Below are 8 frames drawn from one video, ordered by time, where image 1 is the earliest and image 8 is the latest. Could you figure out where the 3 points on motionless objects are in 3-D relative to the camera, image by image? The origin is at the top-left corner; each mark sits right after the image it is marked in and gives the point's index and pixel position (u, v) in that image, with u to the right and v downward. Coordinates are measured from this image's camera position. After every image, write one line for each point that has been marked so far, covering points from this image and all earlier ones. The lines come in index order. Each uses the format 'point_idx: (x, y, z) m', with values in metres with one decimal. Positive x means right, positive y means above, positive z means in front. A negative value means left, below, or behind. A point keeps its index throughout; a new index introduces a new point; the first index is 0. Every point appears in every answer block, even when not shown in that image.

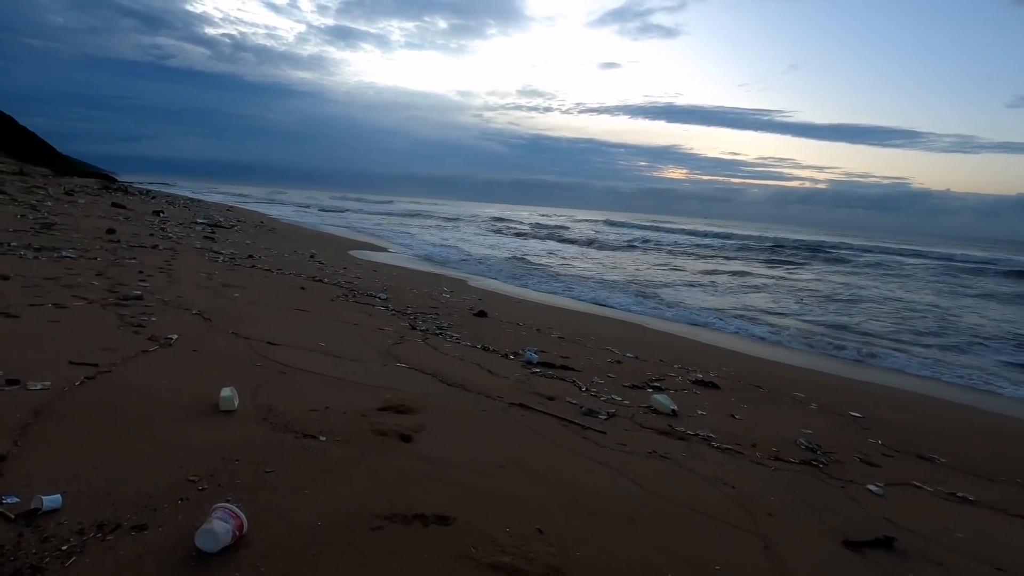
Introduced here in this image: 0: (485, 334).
0: (-0.3, -0.6, +6.6) m
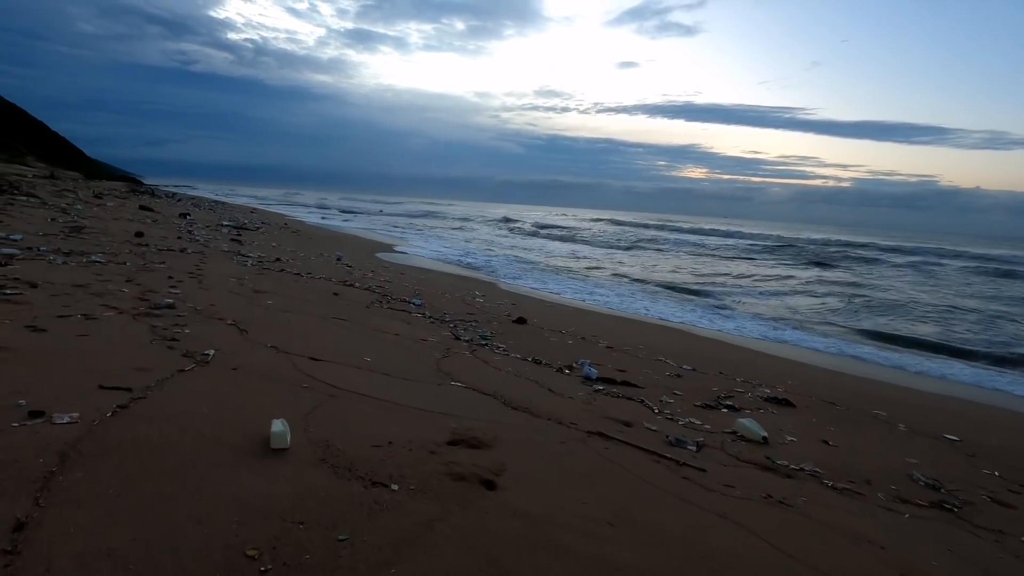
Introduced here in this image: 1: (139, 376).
0: (+0.2, -0.7, +6.2) m
1: (-2.1, -0.5, +3.1) m
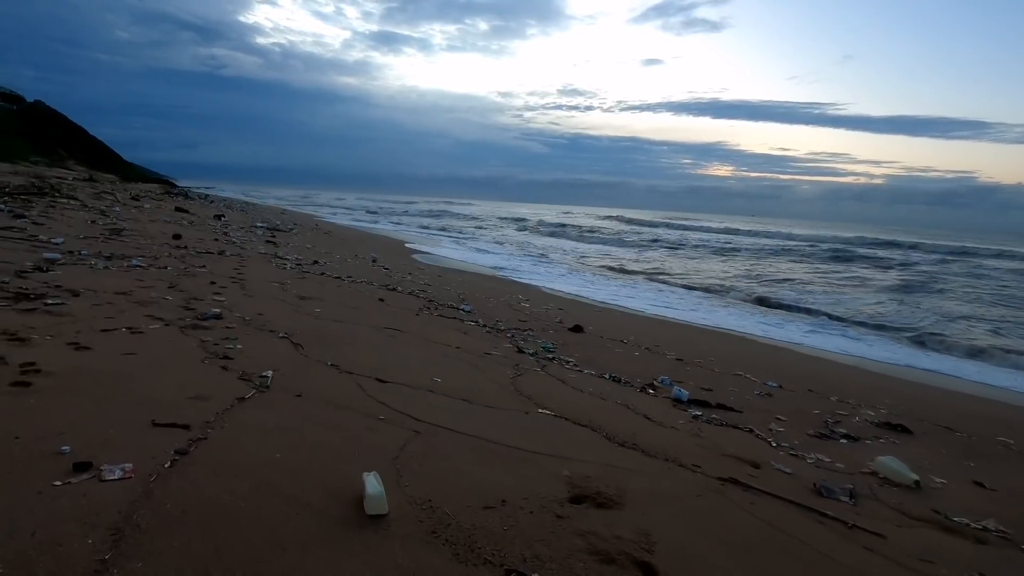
0: (+0.9, -0.7, +5.7) m
1: (-1.5, -0.6, +2.6) m
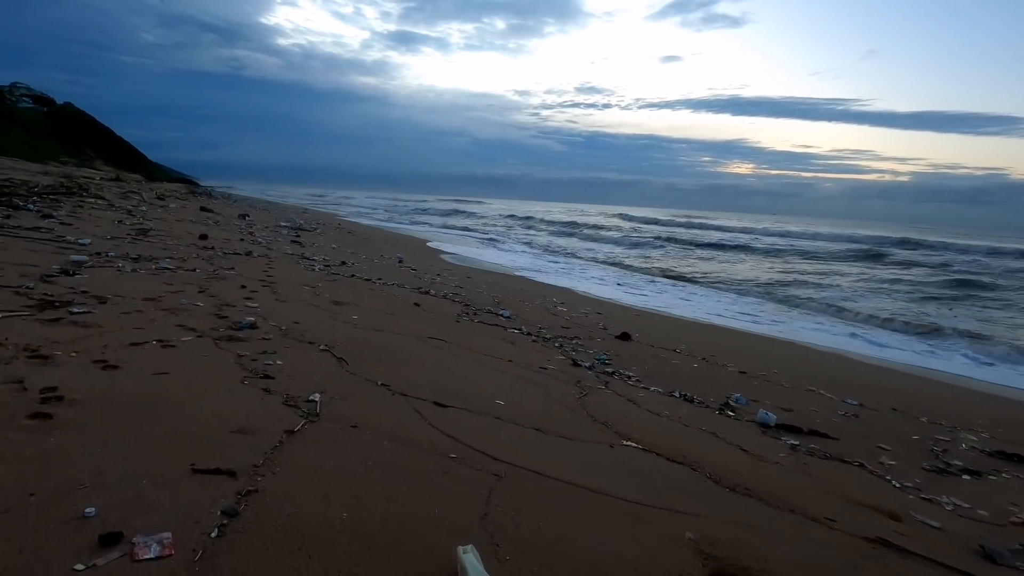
0: (+1.4, -0.8, +5.2) m
1: (-1.1, -0.6, +2.2) m
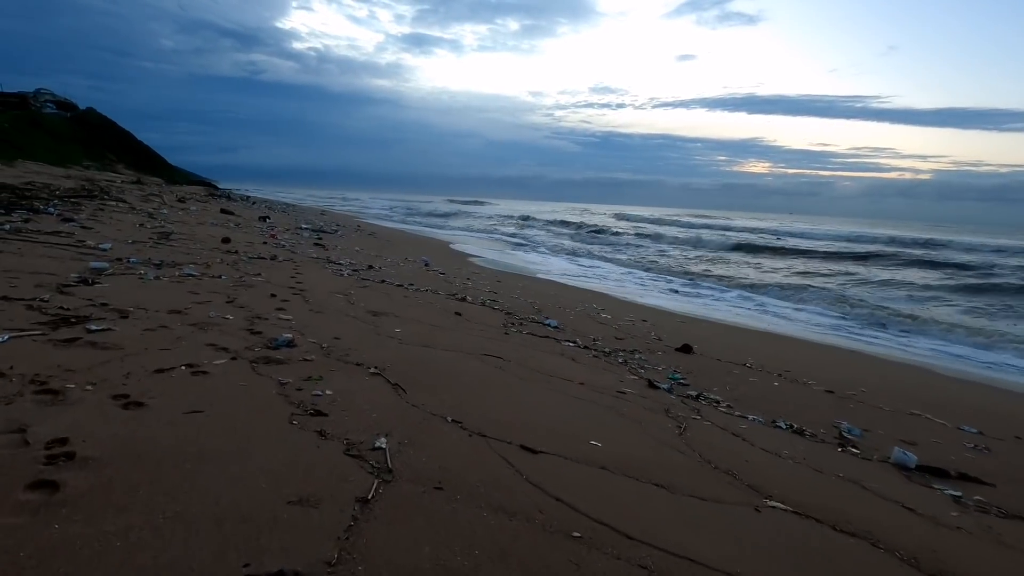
0: (+2.0, -0.9, +4.6) m
1: (-0.6, -0.7, +1.7) m
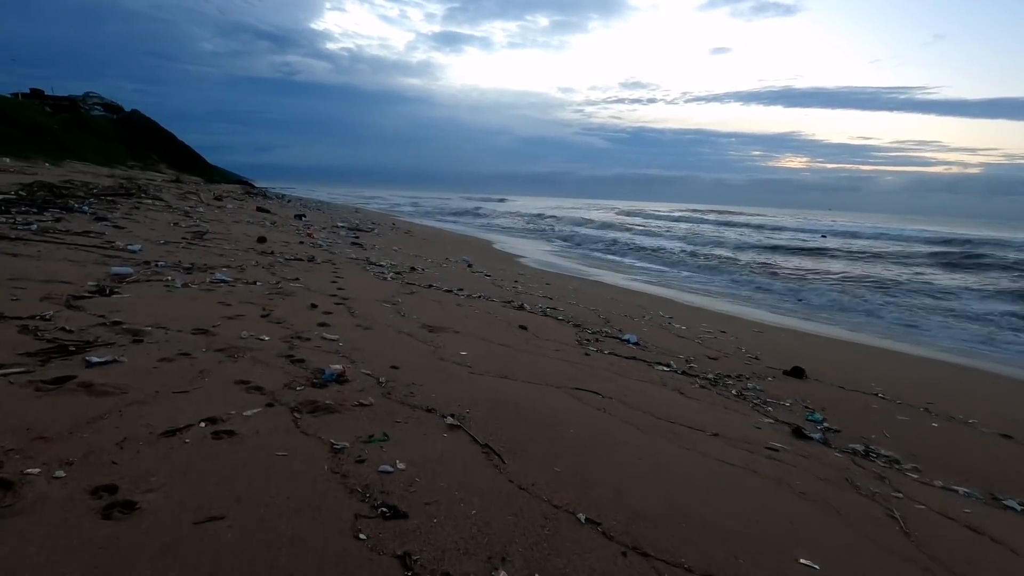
0: (+2.7, -1.0, +3.6) m
1: (-0.1, -0.9, +0.8) m
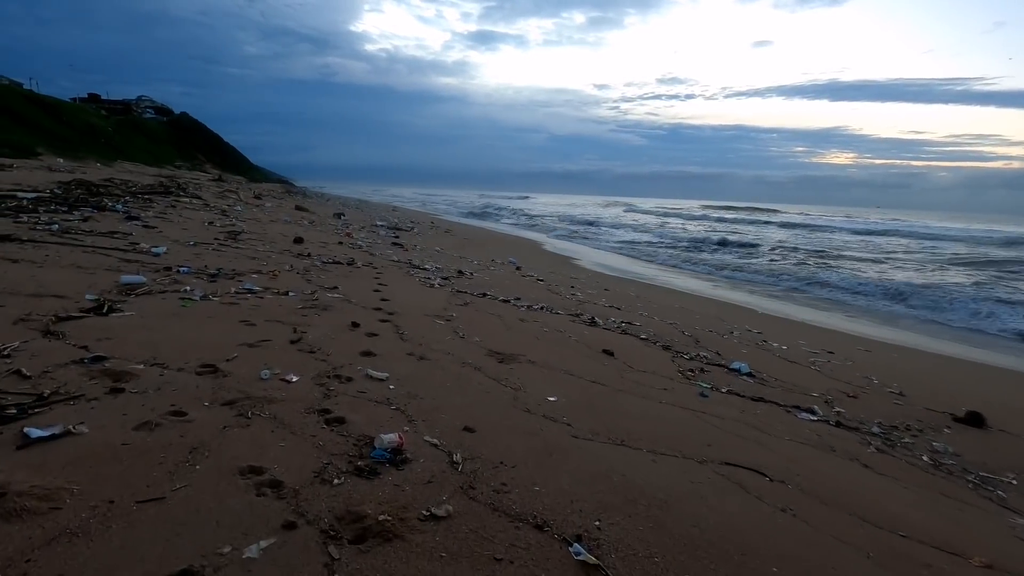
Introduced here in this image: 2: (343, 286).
0: (+3.2, -1.2, +2.3) m
1: (+0.3, -1.0, -0.3) m
2: (-1.9, 0.0, +6.1) m
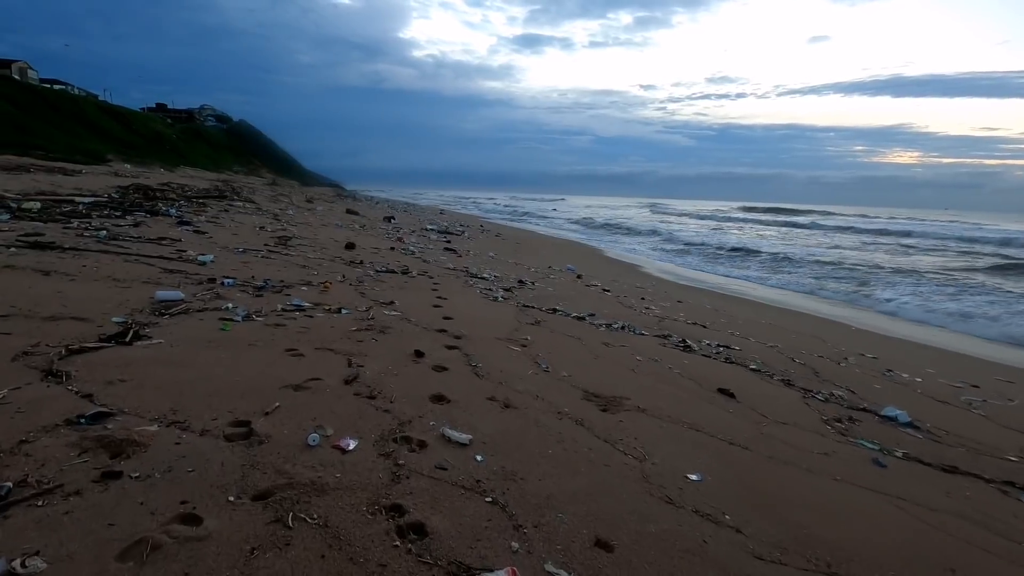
0: (+3.7, -1.4, +1.2) m
1: (+0.5, -1.2, -1.2) m
2: (-1.1, -0.1, +5.4) m
